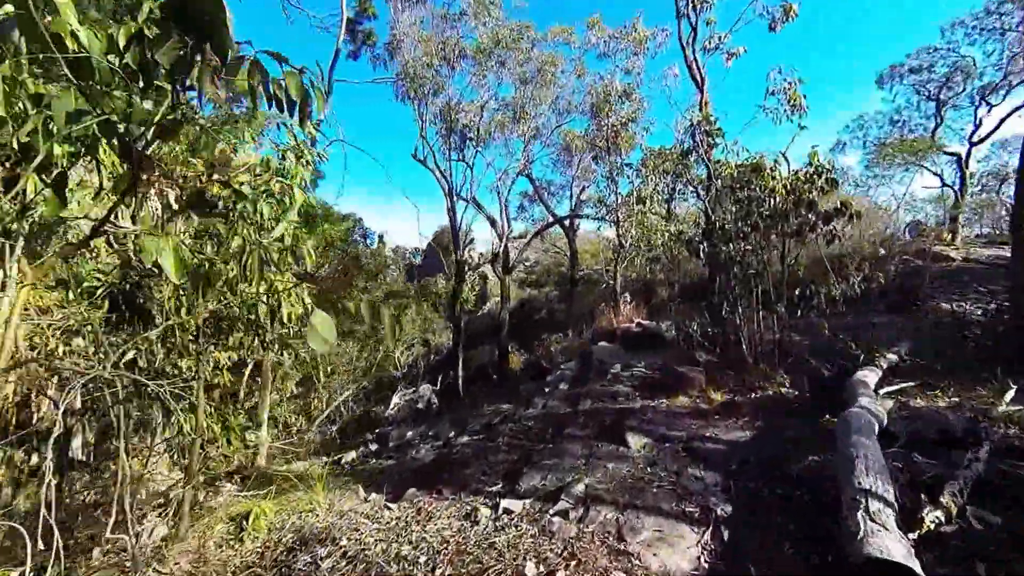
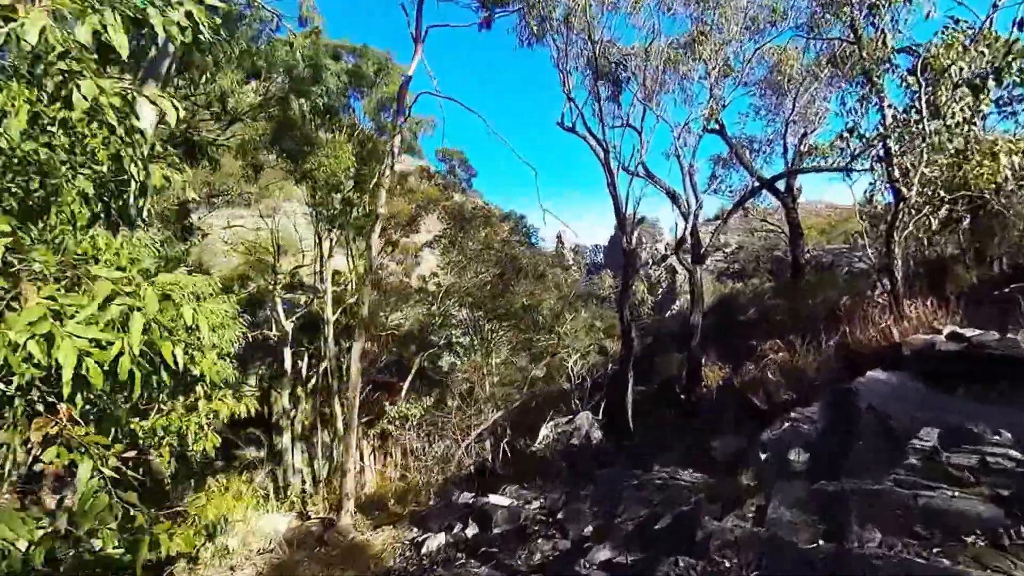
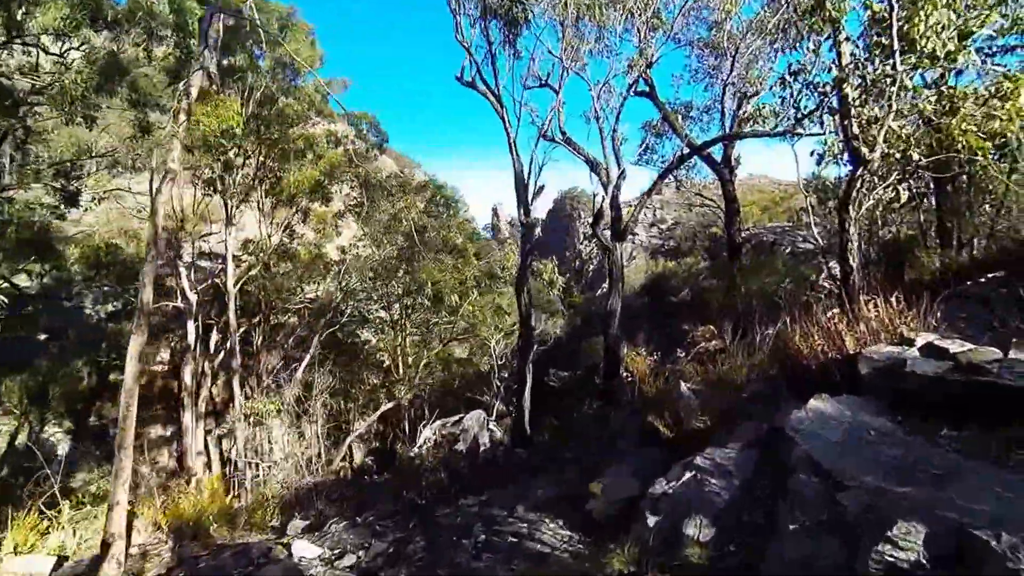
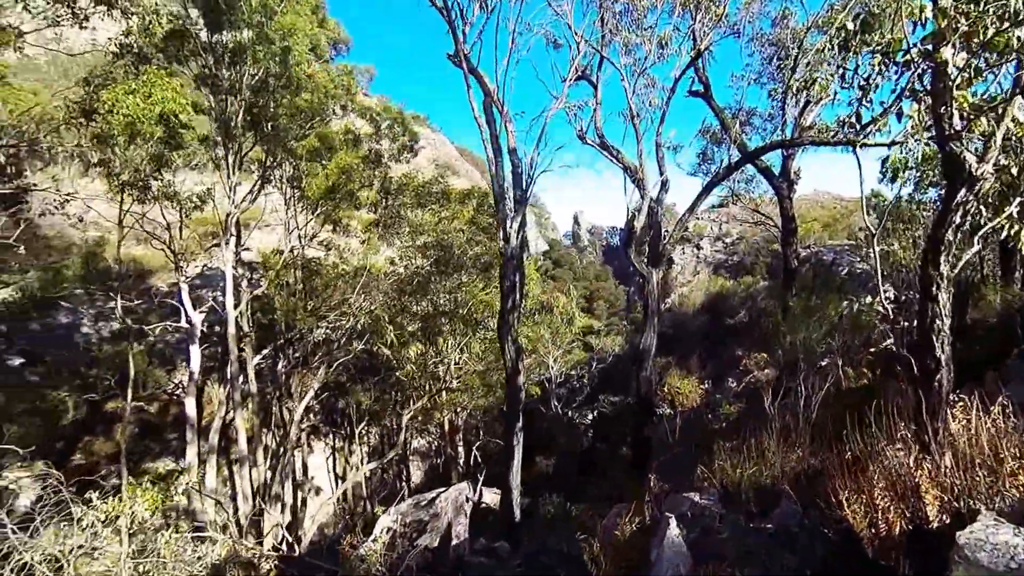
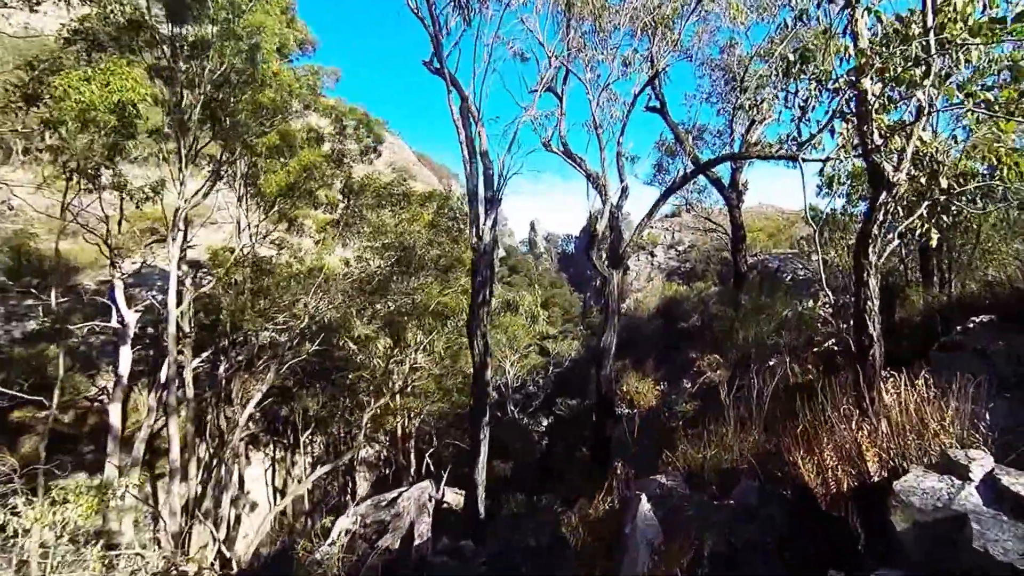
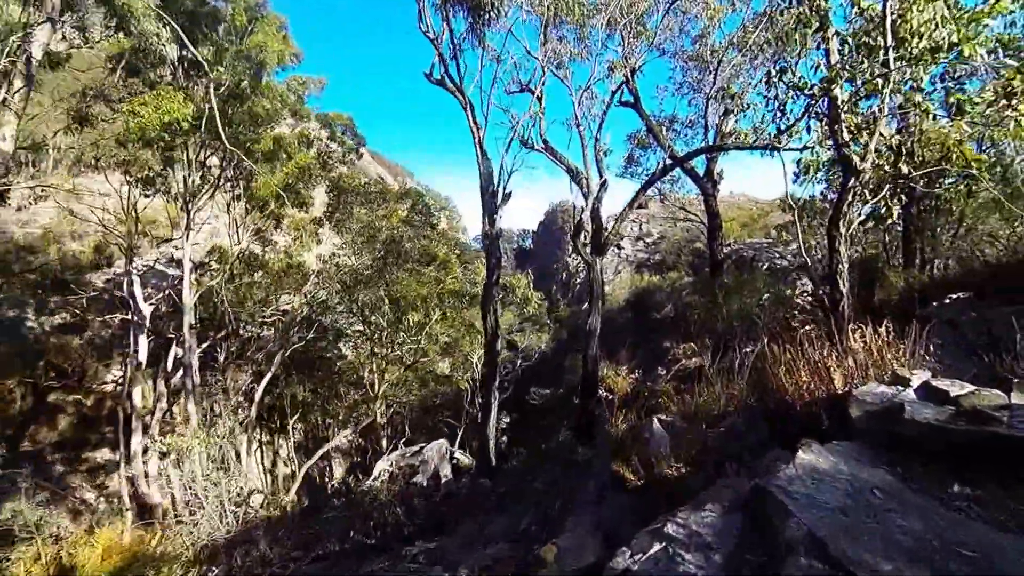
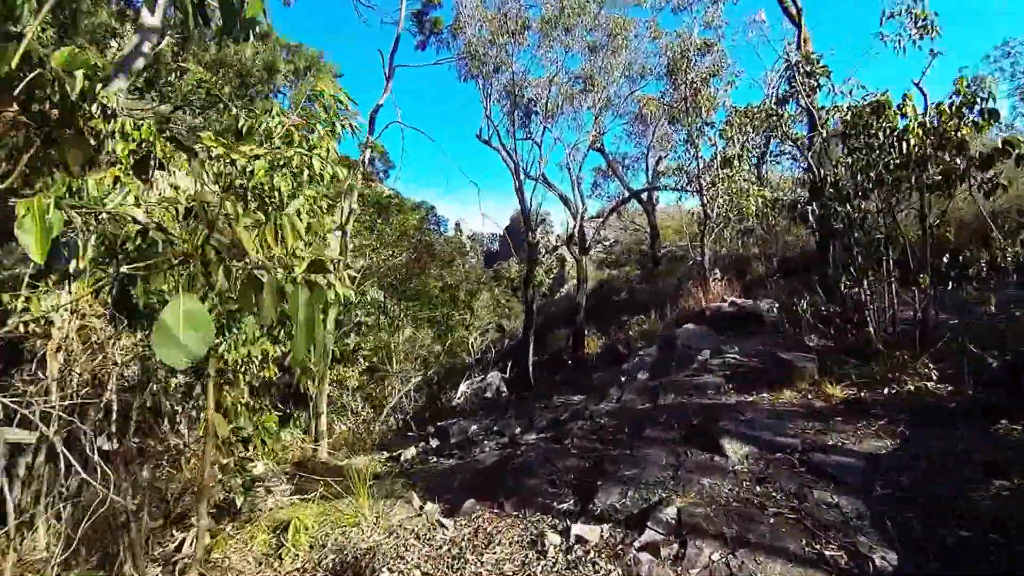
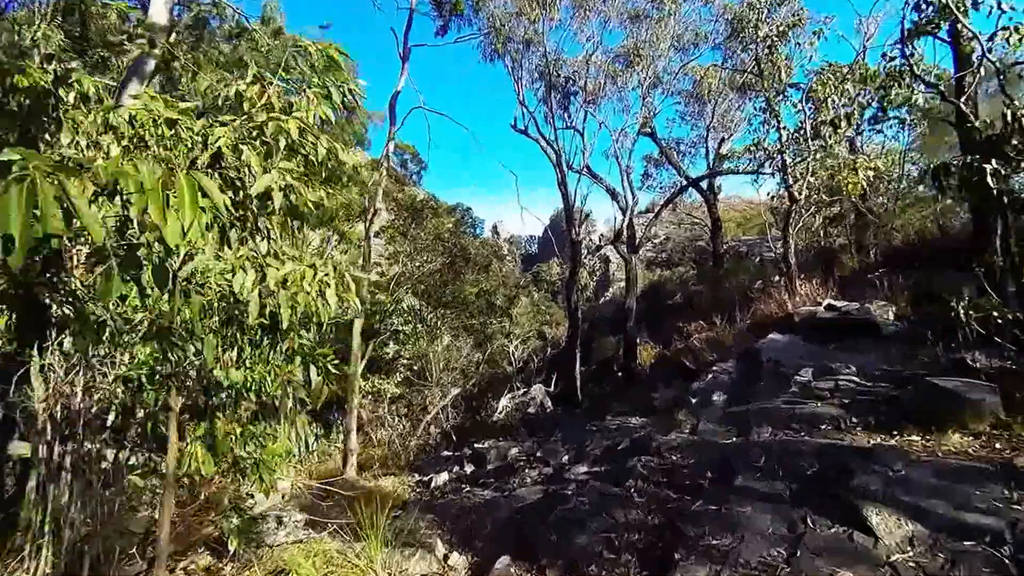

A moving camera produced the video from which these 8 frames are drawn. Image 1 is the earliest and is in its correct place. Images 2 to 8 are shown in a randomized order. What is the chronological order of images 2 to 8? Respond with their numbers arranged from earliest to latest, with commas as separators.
7, 8, 2, 3, 6, 5, 4
